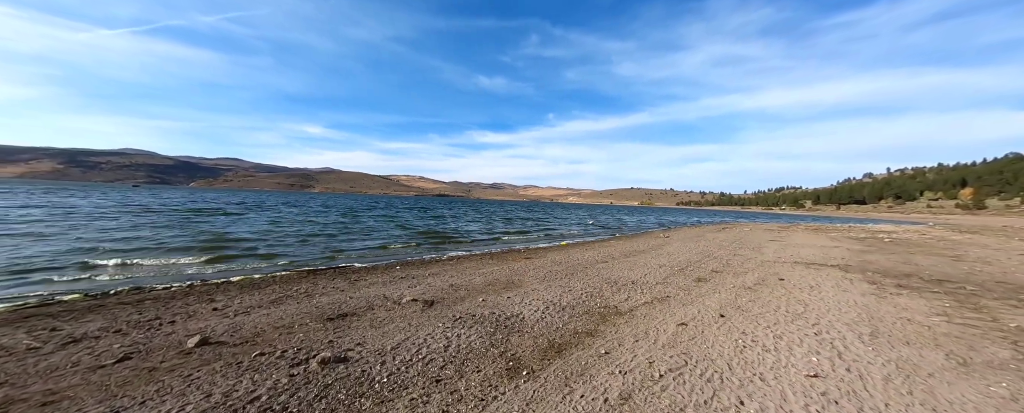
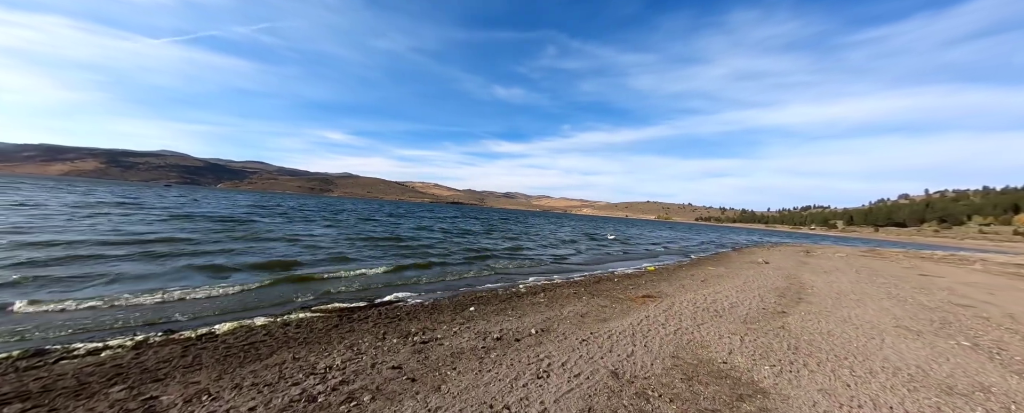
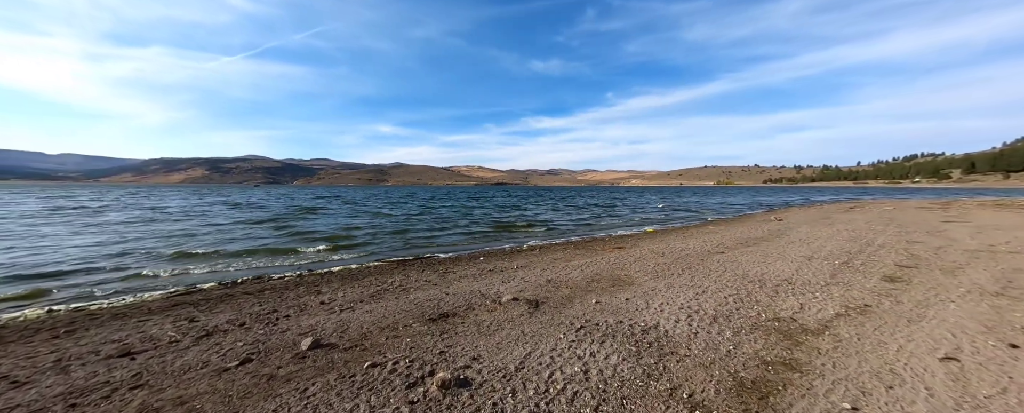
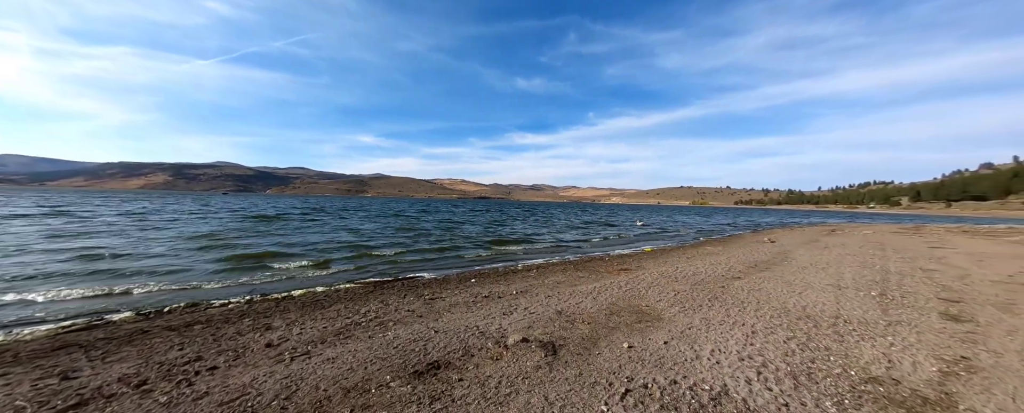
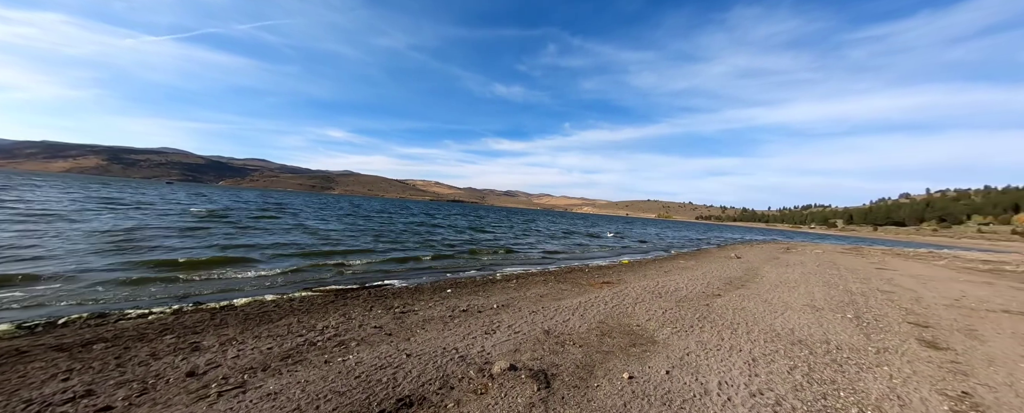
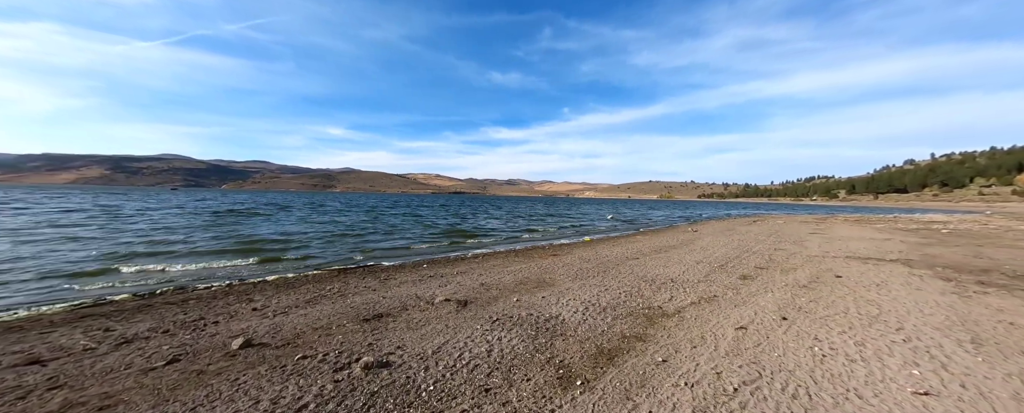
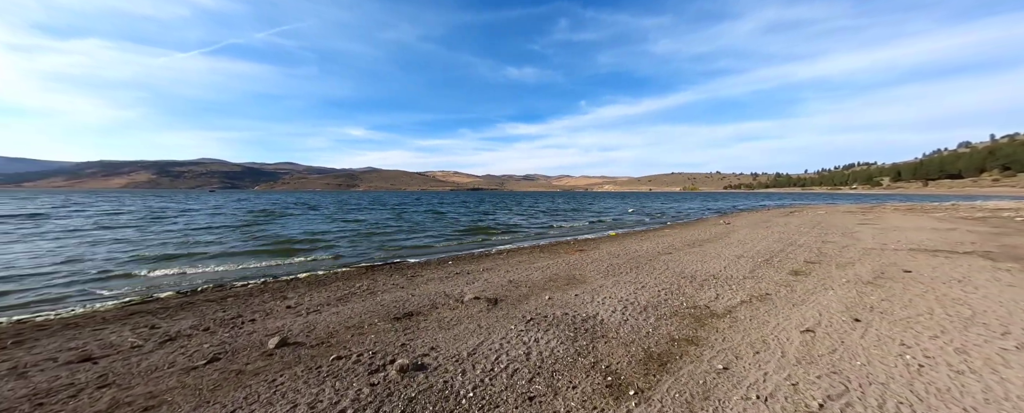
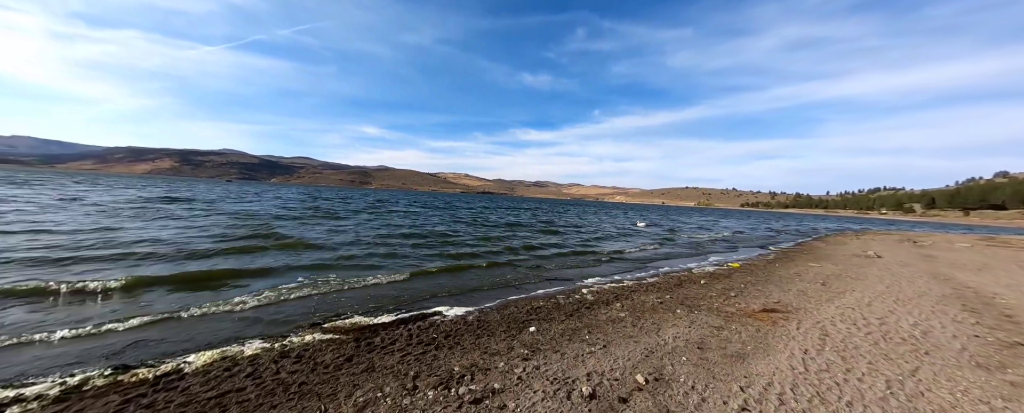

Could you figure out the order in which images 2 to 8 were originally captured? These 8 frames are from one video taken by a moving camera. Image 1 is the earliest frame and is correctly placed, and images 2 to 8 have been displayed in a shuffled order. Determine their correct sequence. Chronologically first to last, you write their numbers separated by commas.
6, 7, 3, 4, 5, 2, 8
